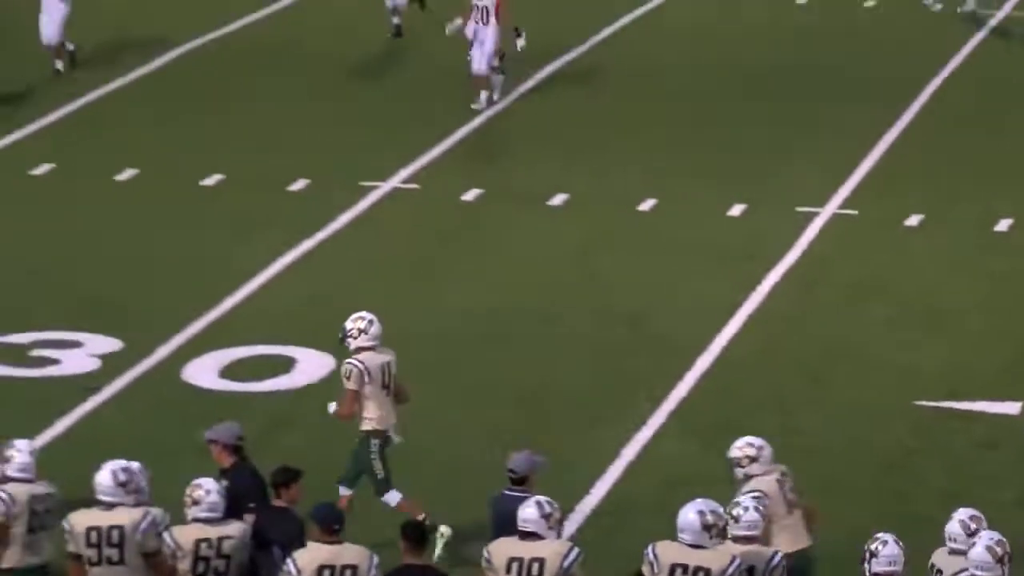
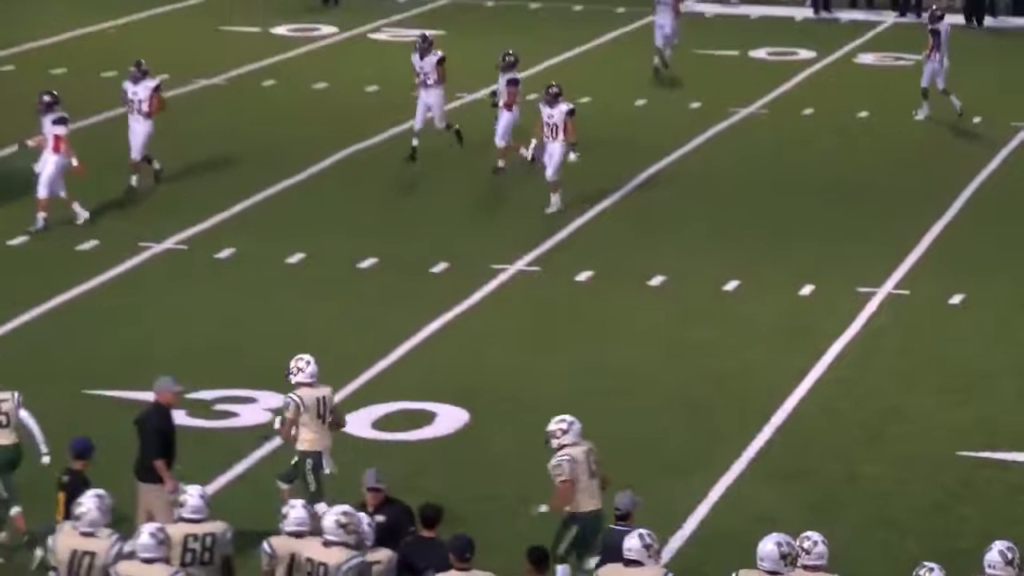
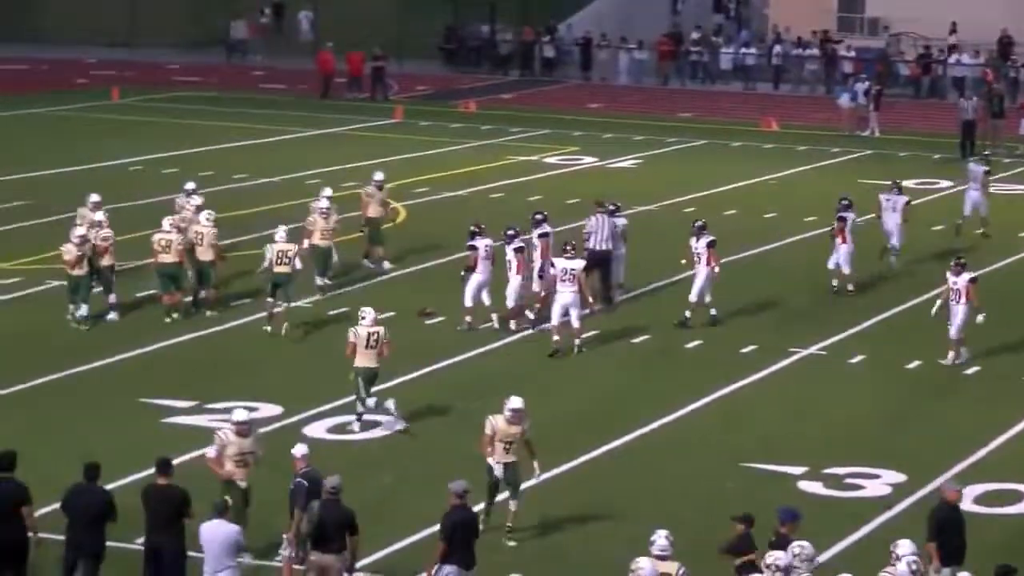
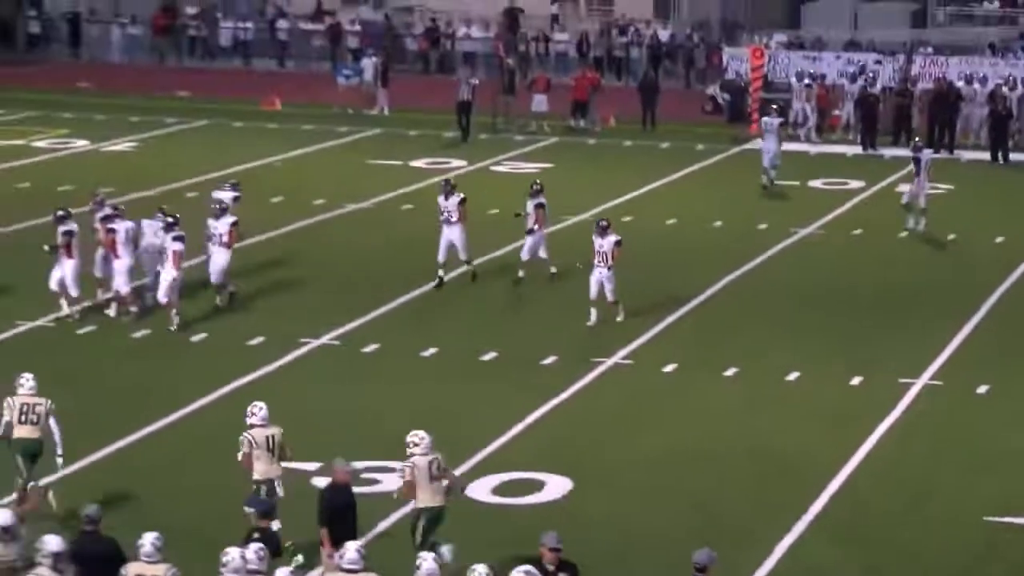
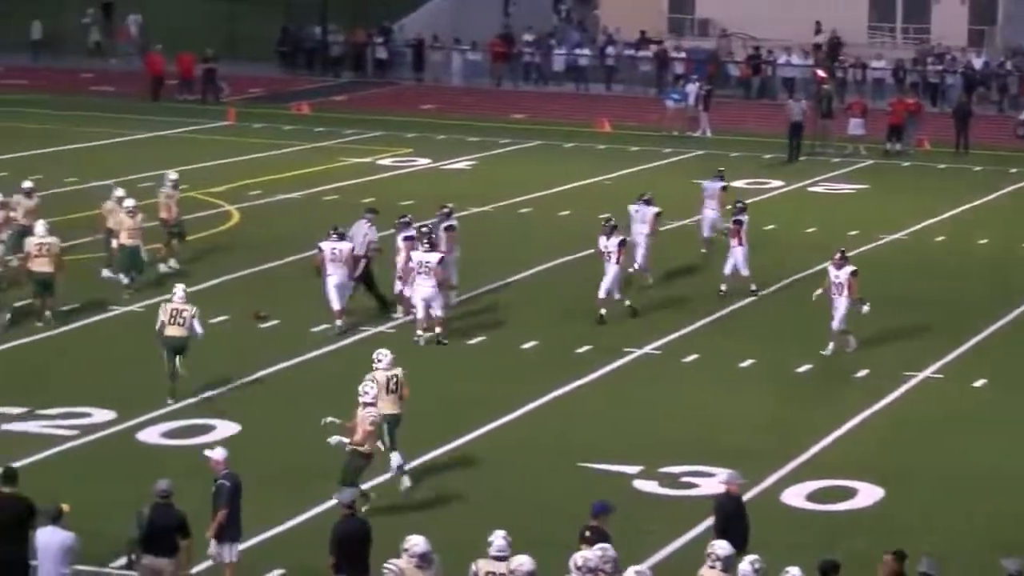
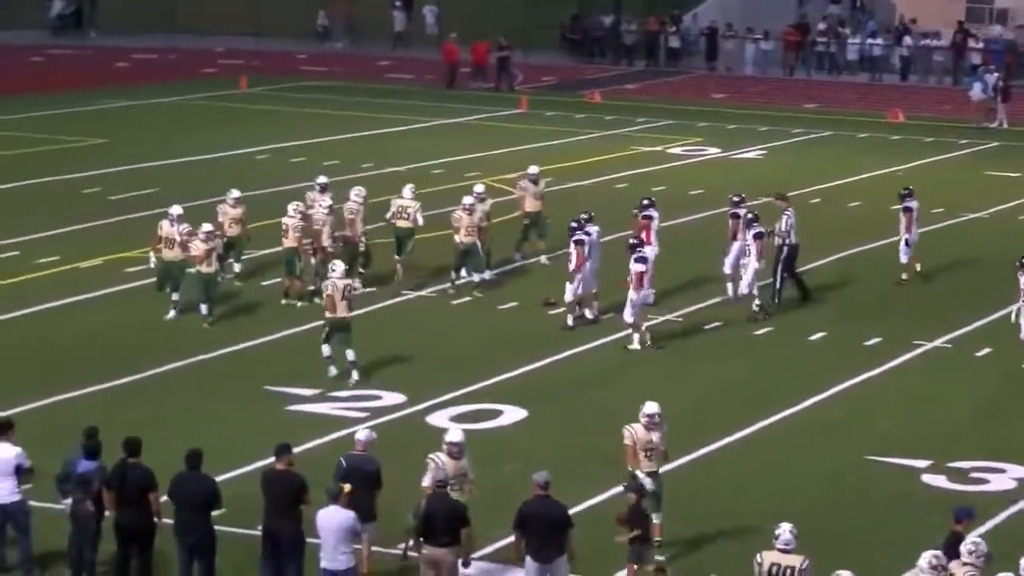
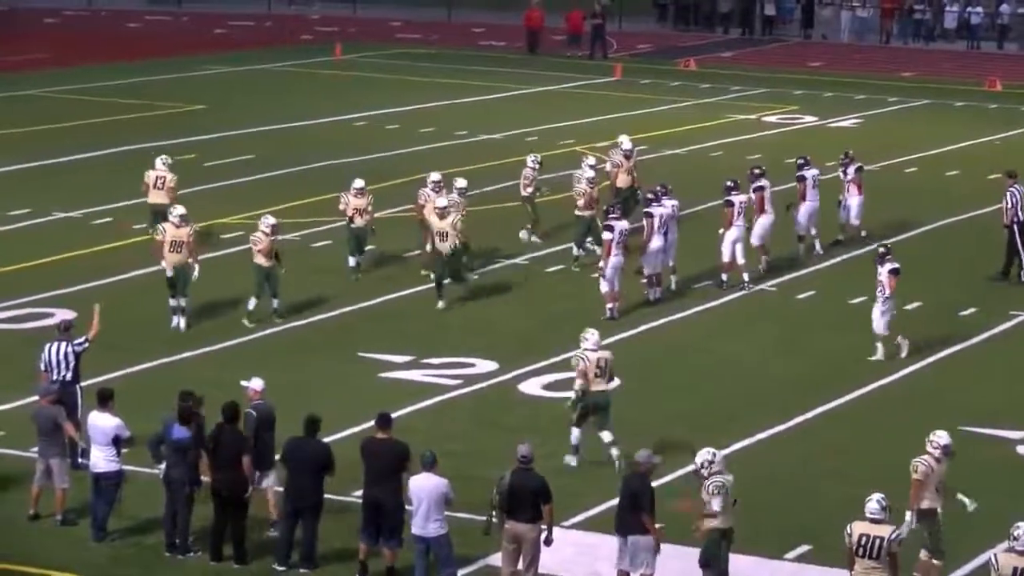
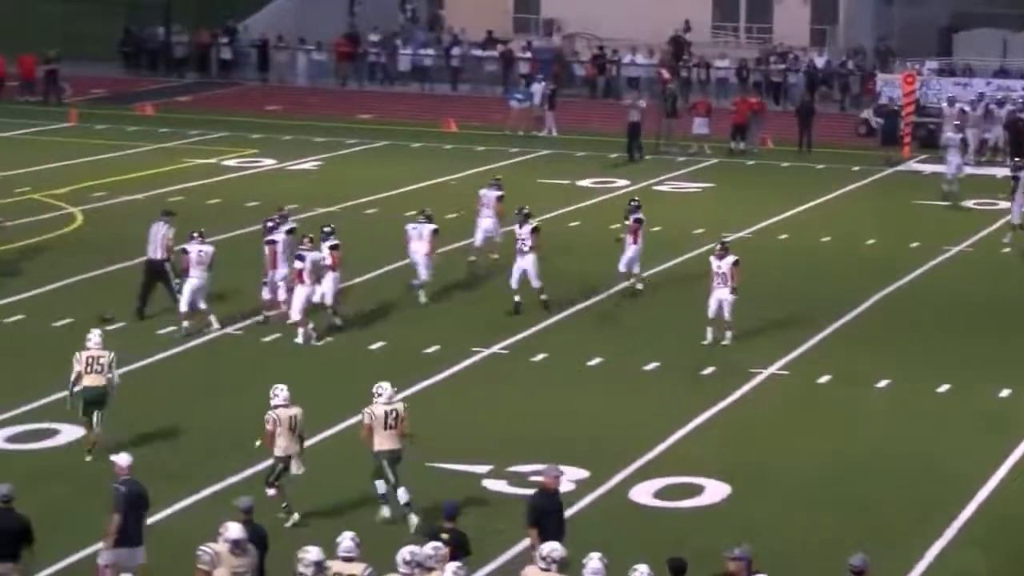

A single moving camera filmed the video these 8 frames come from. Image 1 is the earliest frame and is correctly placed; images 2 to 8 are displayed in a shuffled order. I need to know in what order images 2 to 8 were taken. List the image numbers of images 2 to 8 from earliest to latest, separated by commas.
2, 4, 8, 5, 3, 6, 7
